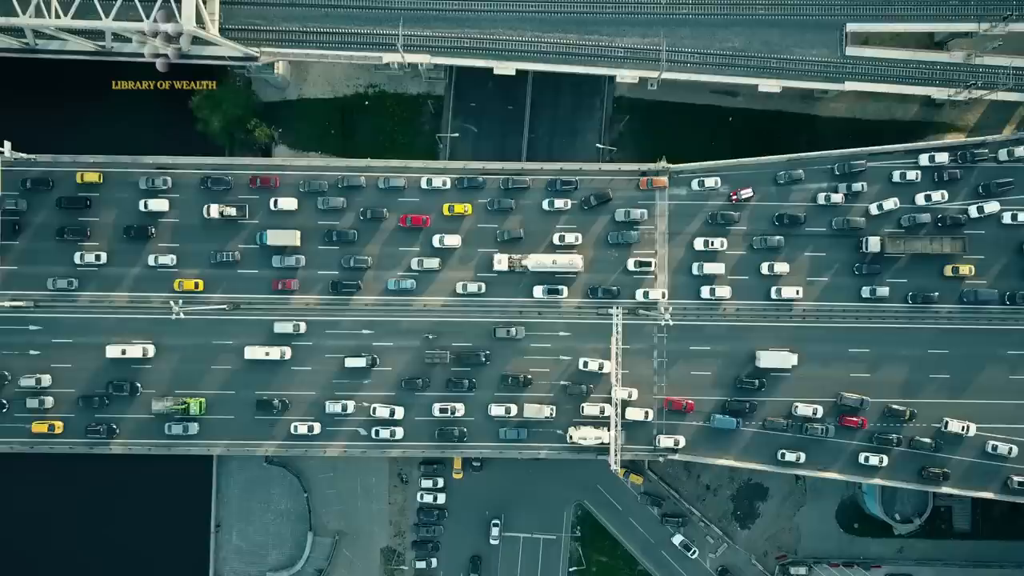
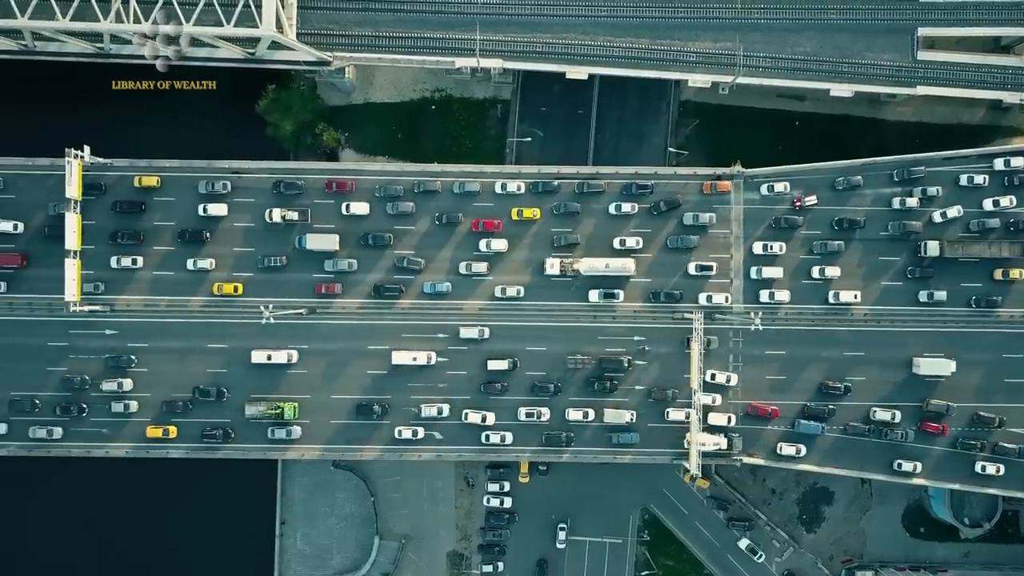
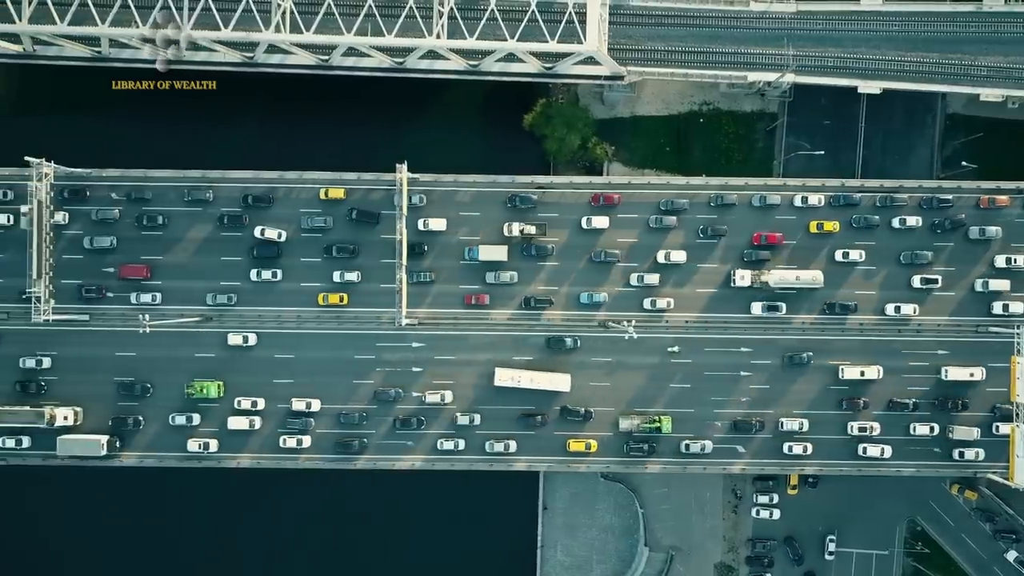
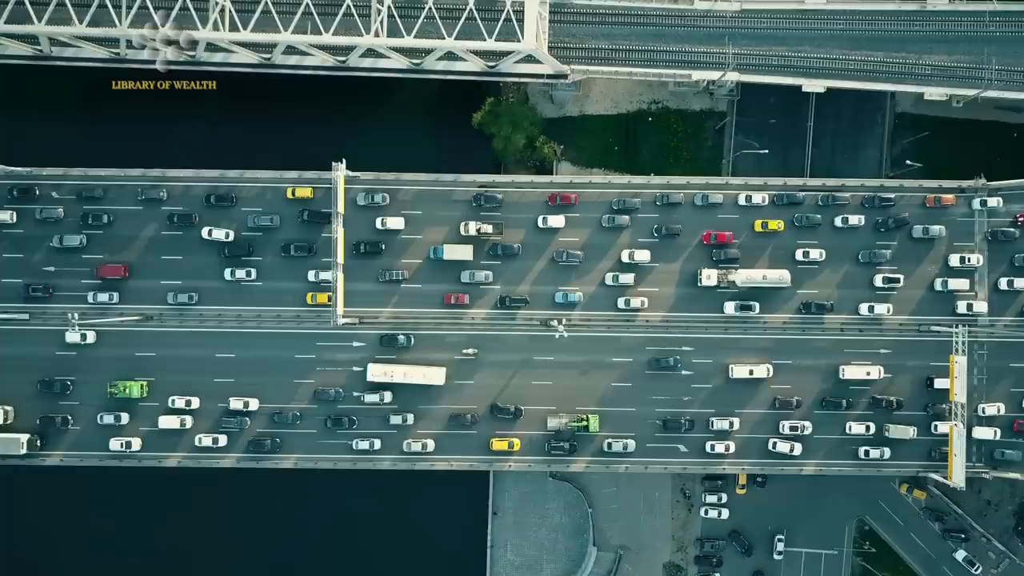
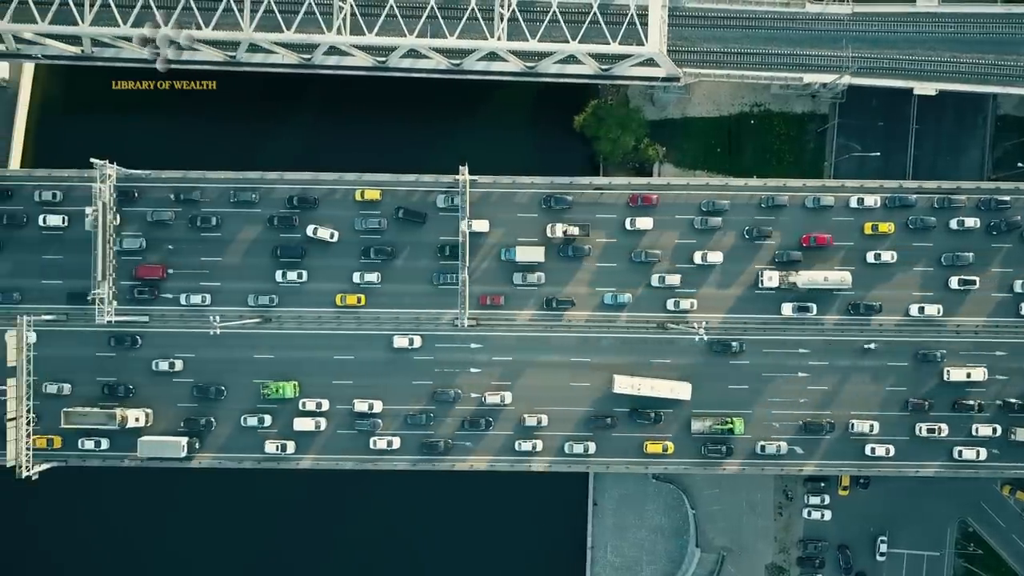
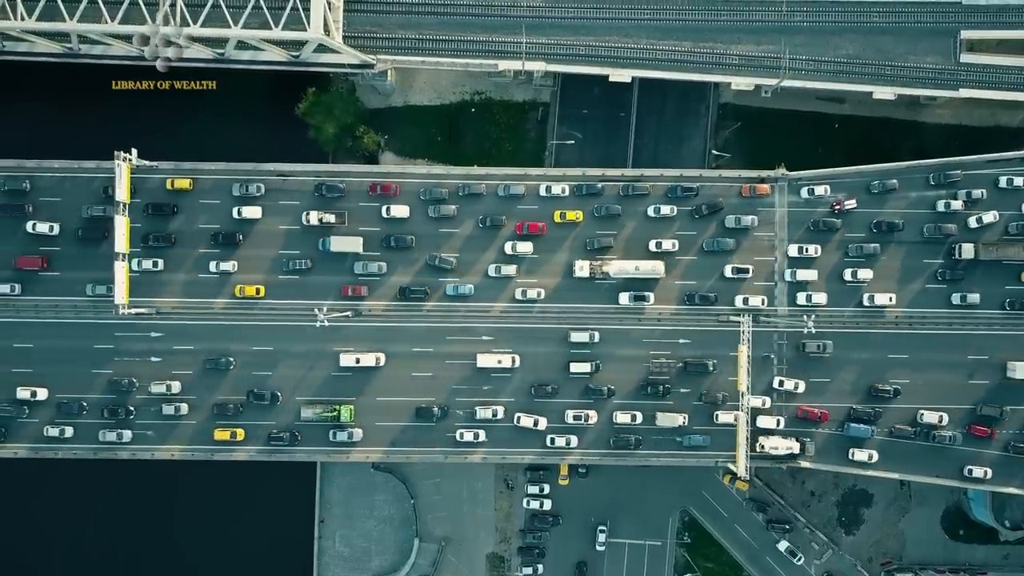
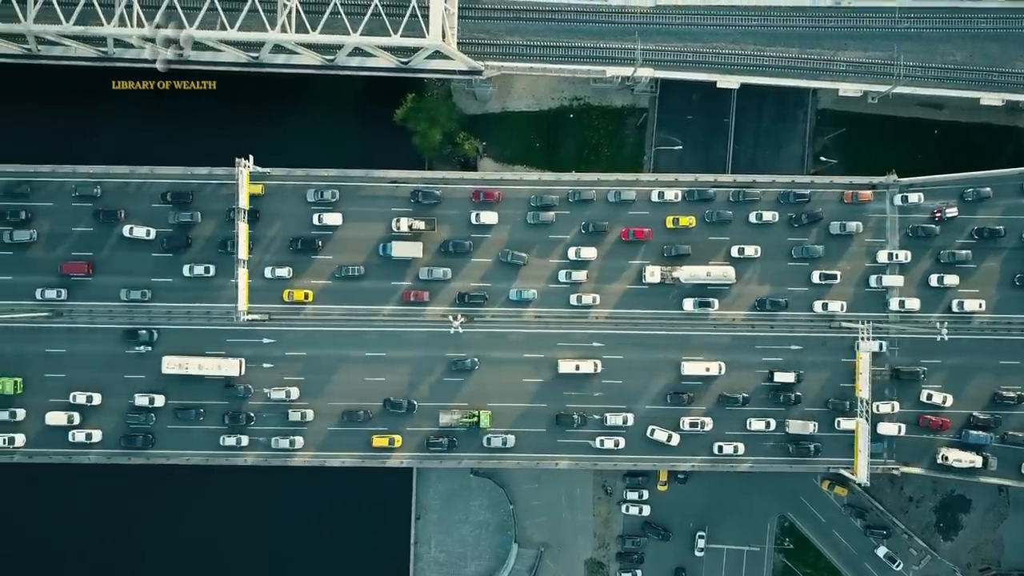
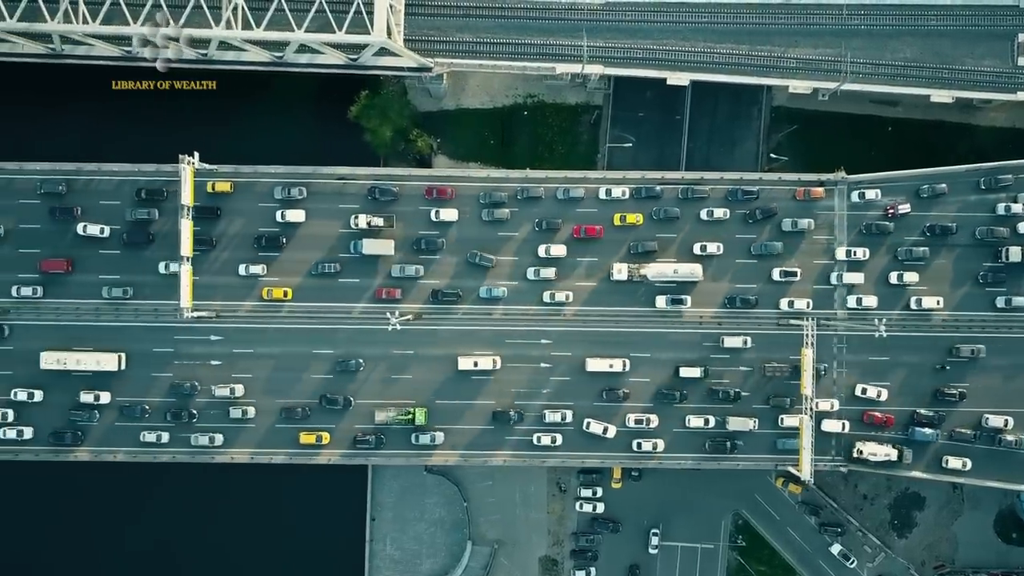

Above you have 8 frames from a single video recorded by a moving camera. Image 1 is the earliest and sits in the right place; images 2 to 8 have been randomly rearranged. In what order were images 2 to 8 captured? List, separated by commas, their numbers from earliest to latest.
2, 6, 8, 7, 4, 3, 5
